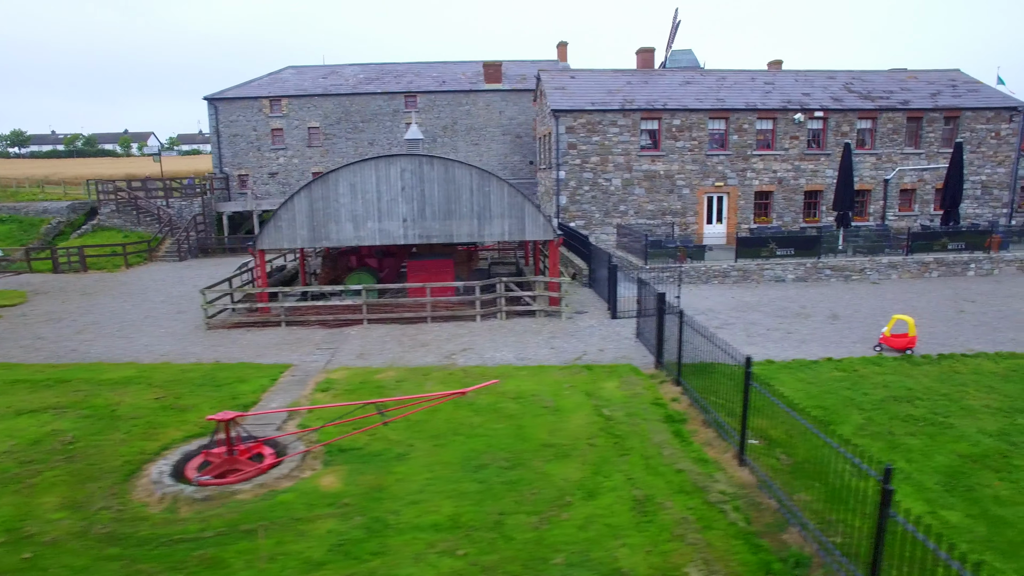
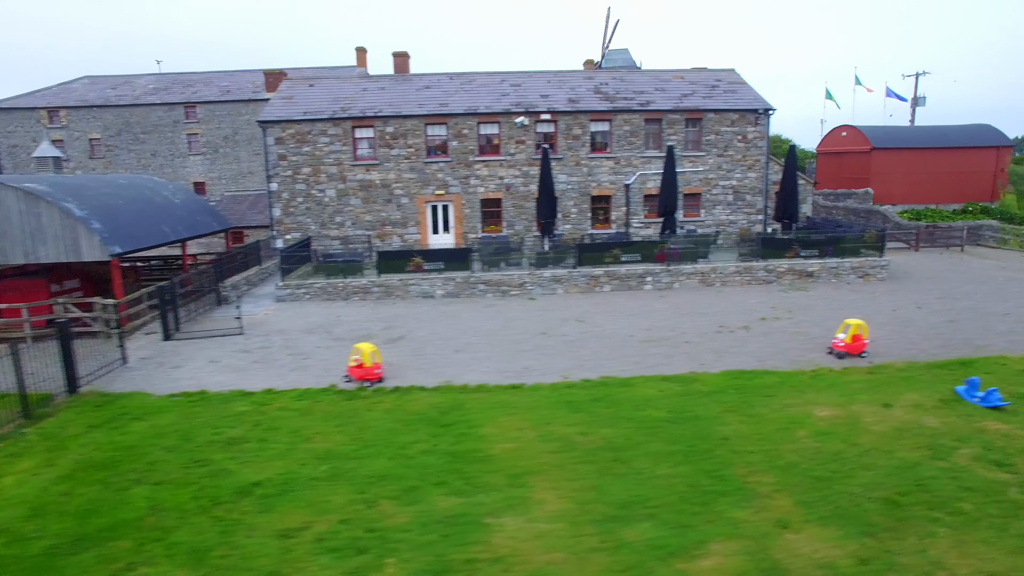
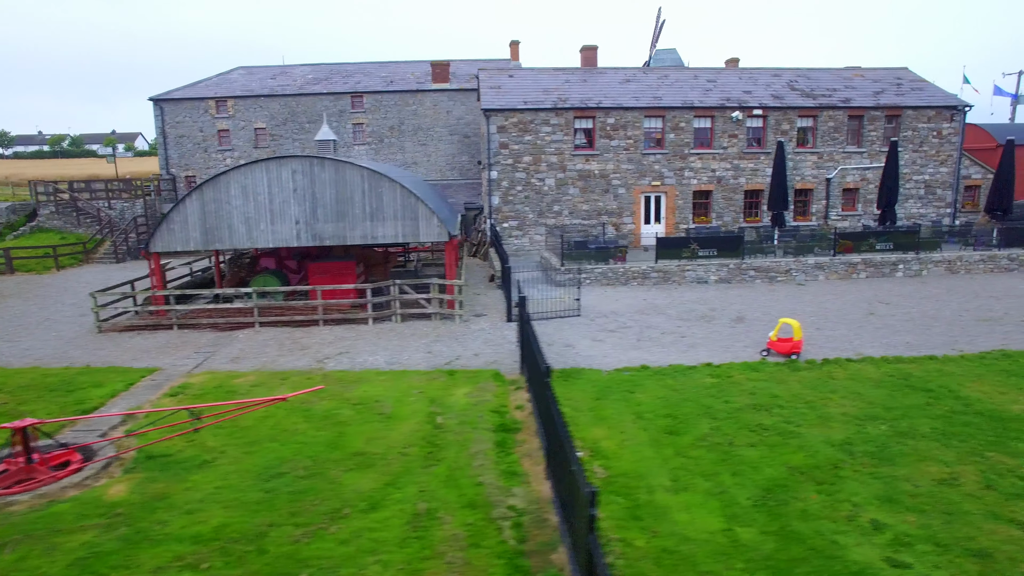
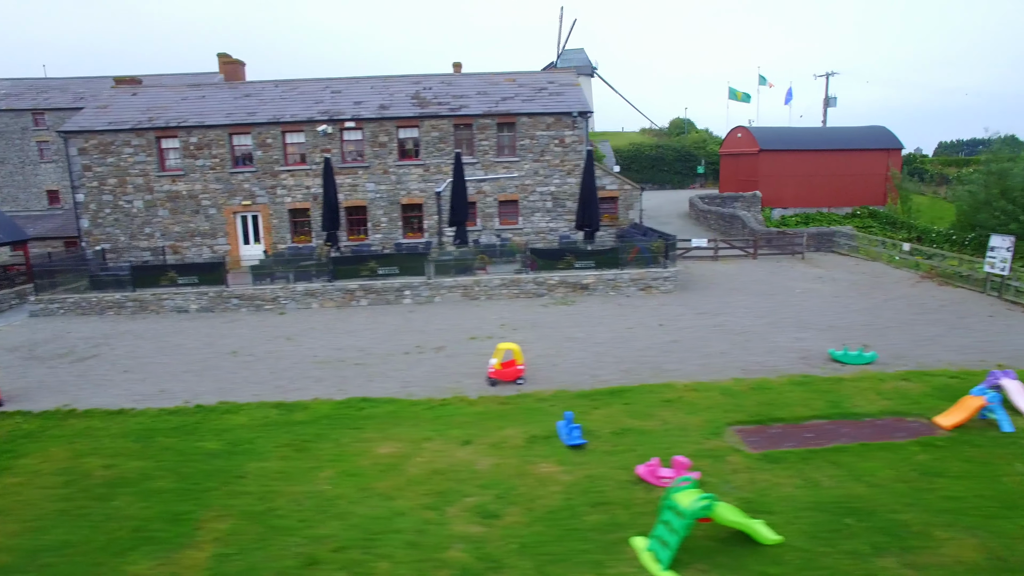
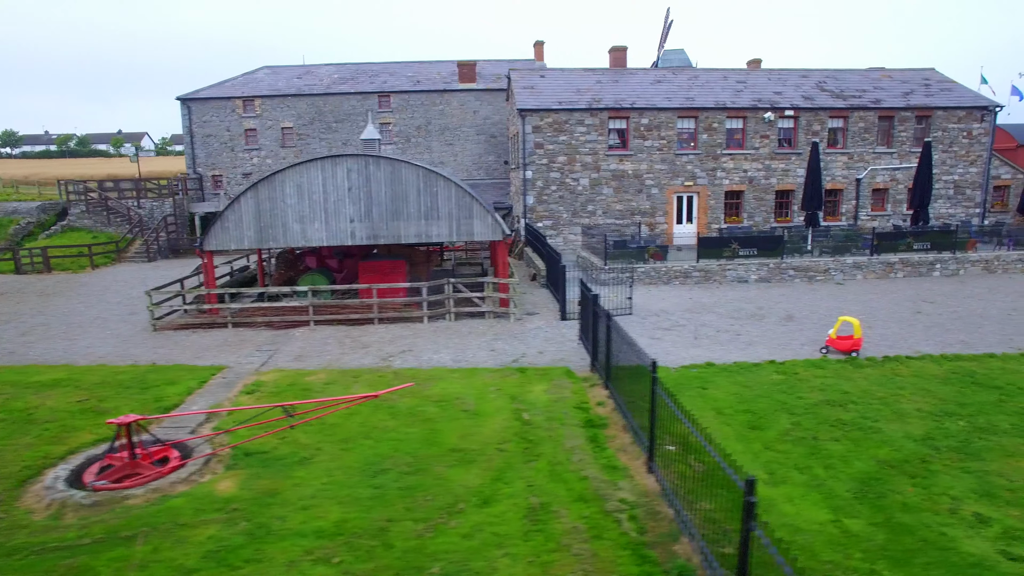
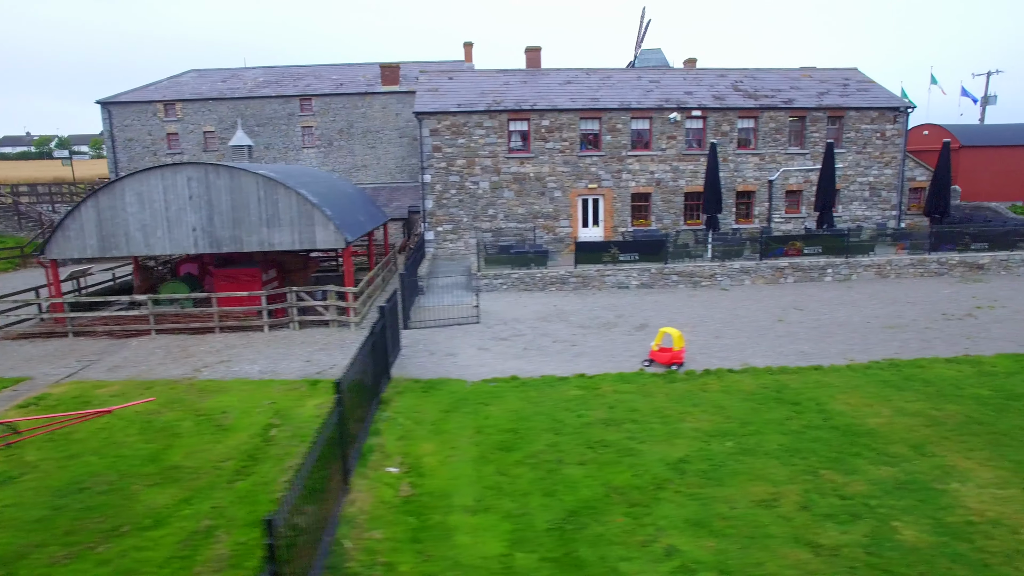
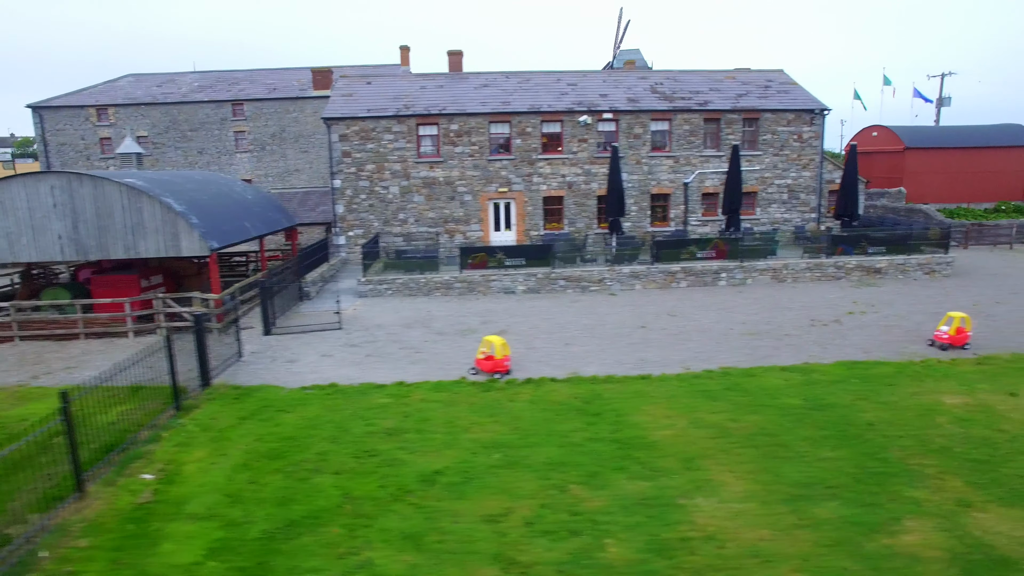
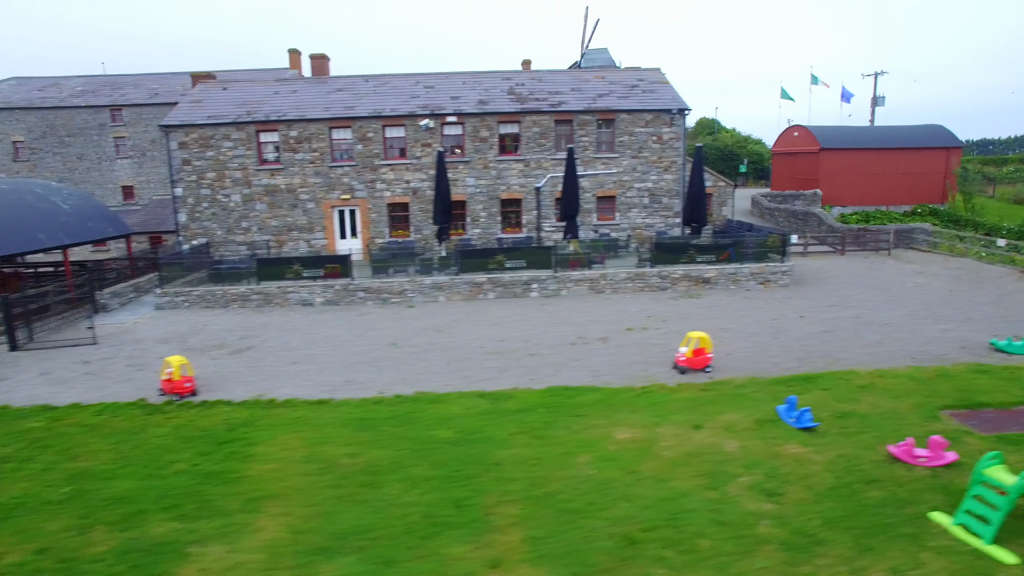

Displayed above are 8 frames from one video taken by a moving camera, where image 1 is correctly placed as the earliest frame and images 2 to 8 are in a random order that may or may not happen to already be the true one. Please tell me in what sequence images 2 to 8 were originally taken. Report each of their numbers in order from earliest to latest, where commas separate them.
5, 3, 6, 7, 2, 8, 4
